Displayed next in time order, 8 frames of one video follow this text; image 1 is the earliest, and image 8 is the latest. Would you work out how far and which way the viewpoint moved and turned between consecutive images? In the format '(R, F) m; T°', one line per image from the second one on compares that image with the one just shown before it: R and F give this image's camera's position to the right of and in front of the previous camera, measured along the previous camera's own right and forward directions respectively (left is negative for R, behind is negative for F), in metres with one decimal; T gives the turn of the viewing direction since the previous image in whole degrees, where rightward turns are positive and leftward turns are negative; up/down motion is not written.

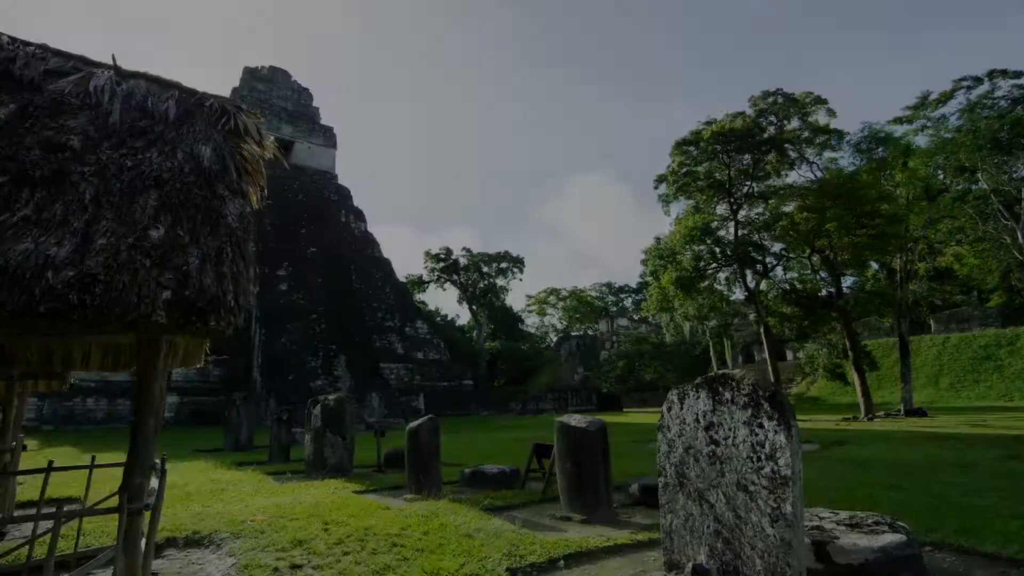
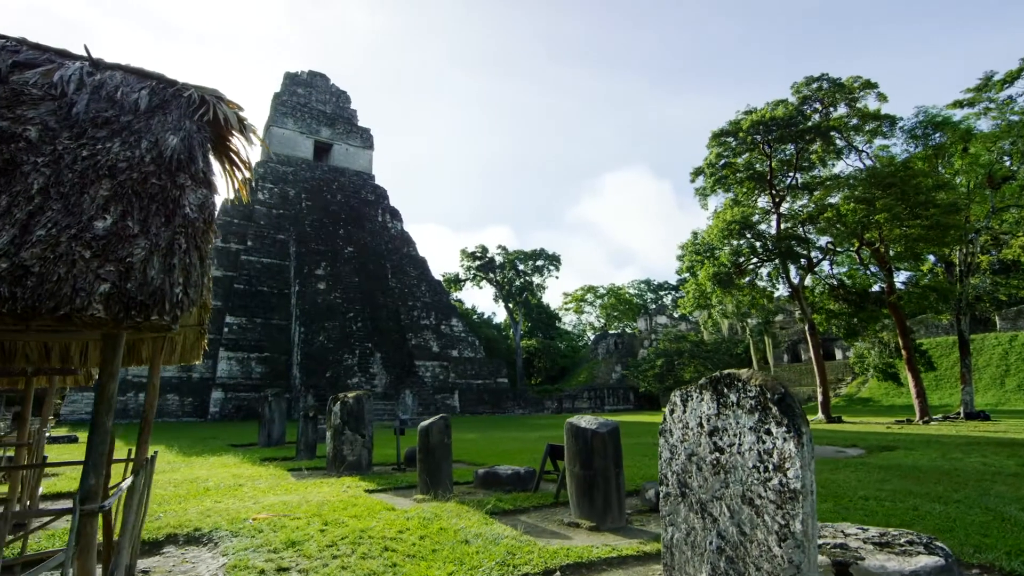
(+0.3, +0.3) m; -4°
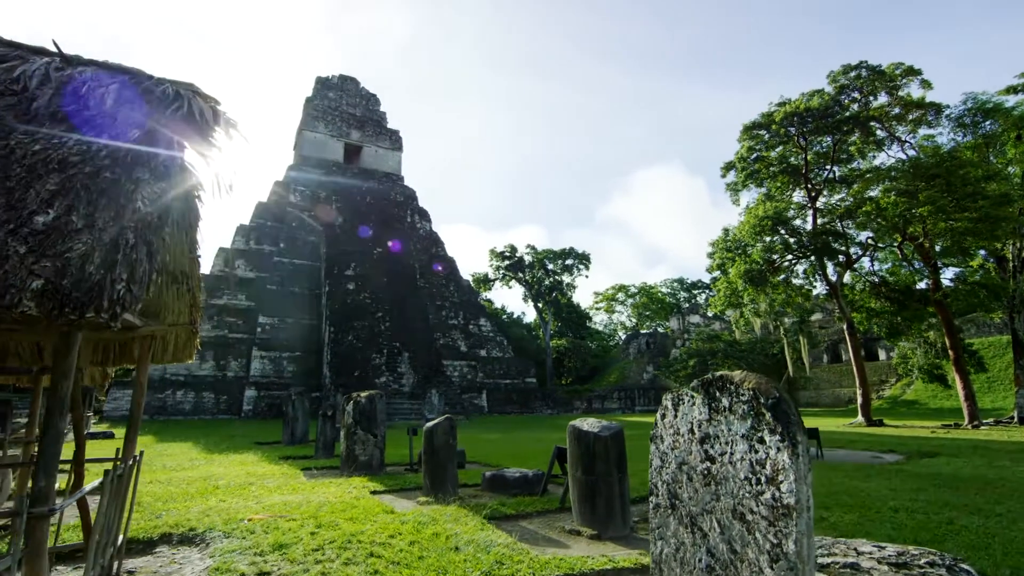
(+0.3, +0.2) m; -3°
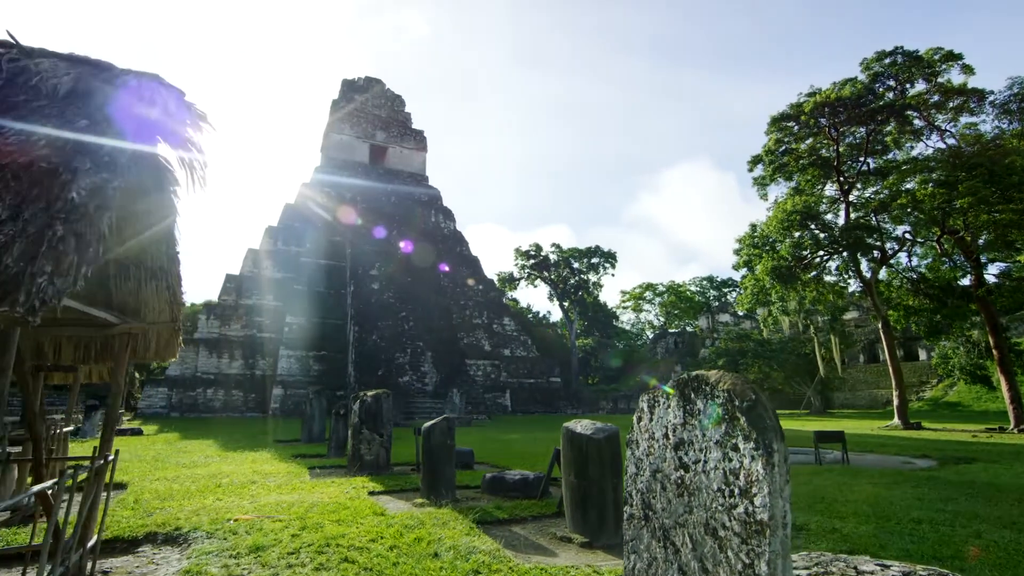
(+0.3, +0.2) m; -3°
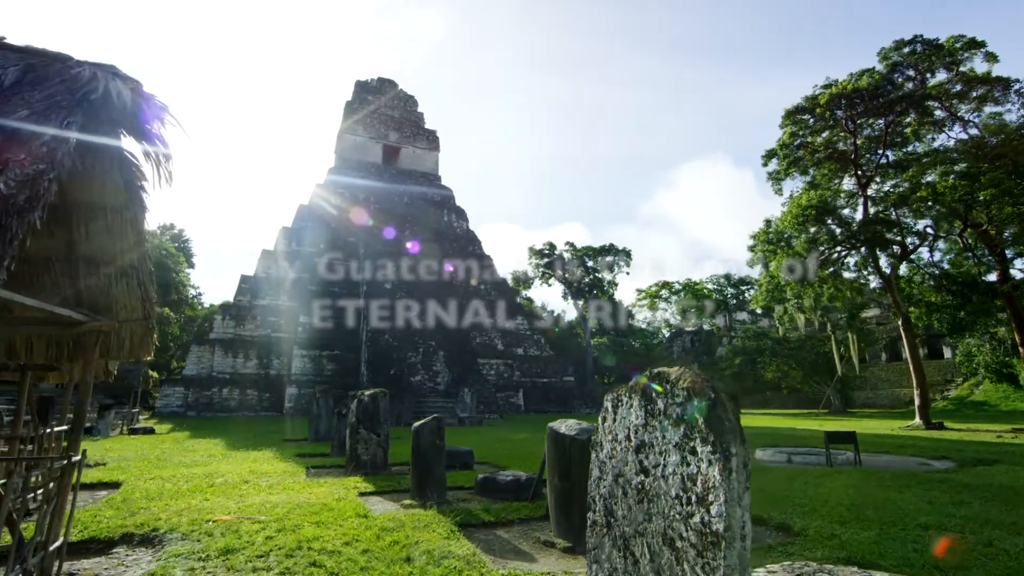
(+0.3, +0.2) m; -2°
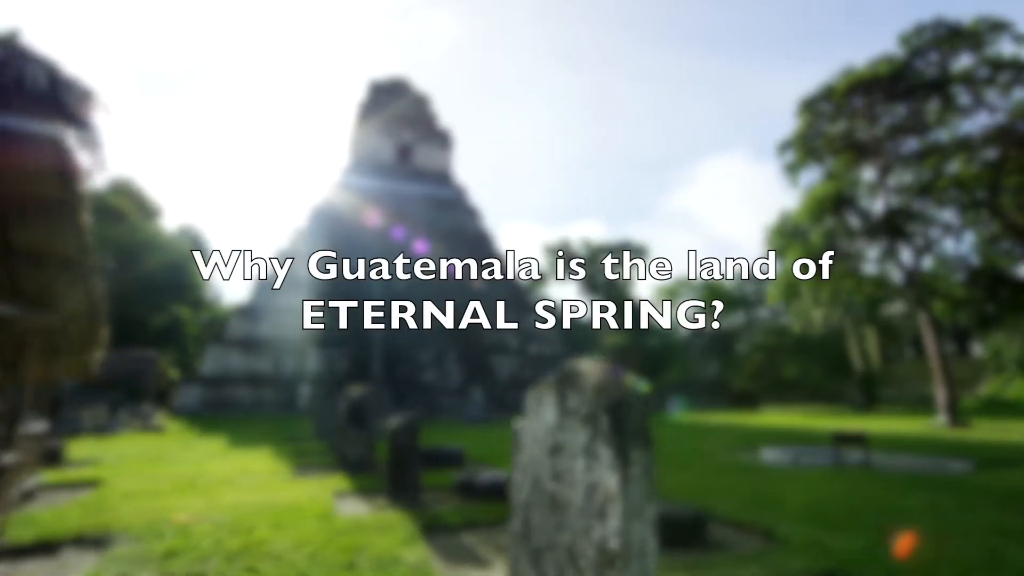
(+0.4, +0.2) m; -2°
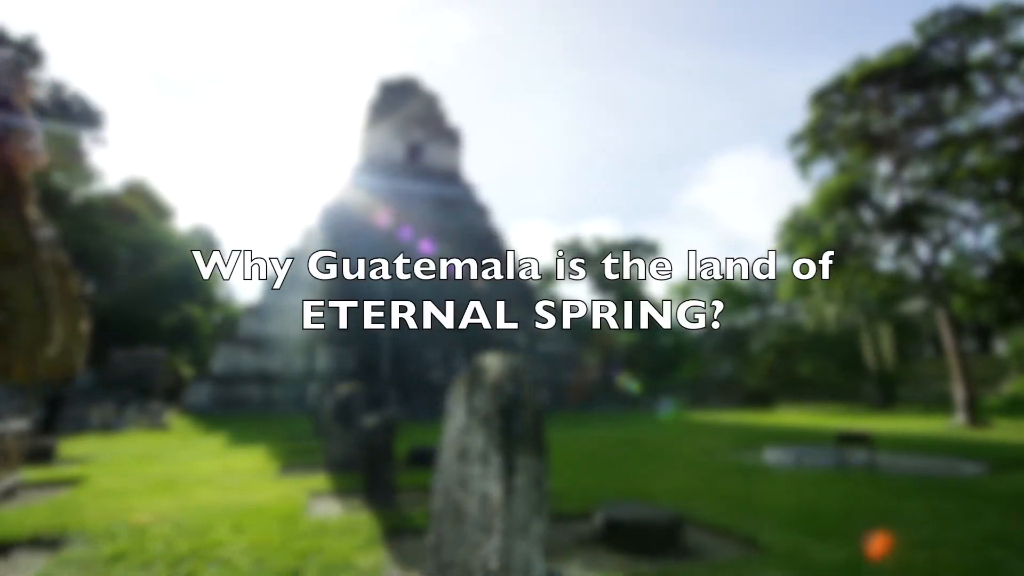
(+0.4, +0.2) m; -2°
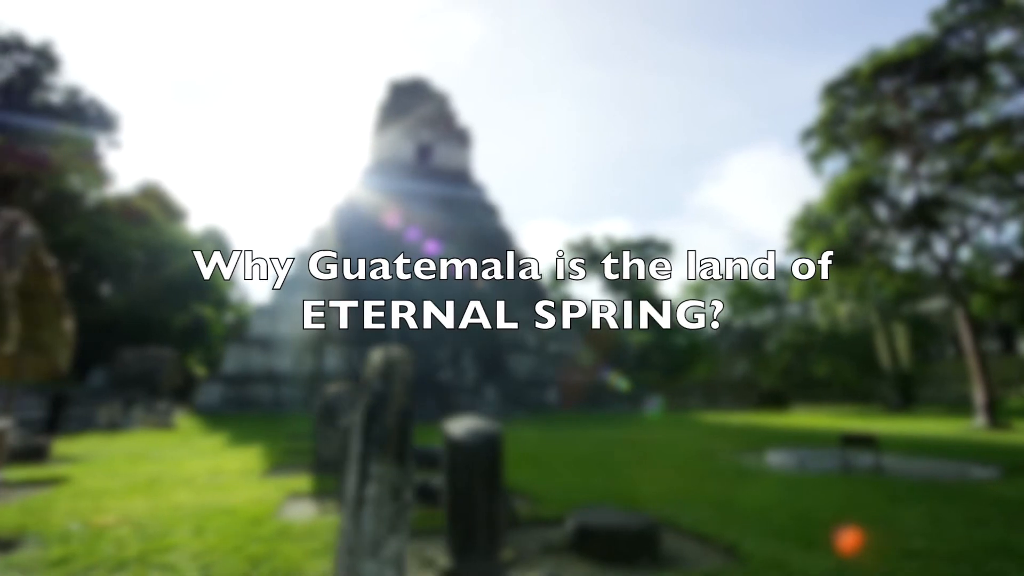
(+0.3, +0.2) m; -2°
